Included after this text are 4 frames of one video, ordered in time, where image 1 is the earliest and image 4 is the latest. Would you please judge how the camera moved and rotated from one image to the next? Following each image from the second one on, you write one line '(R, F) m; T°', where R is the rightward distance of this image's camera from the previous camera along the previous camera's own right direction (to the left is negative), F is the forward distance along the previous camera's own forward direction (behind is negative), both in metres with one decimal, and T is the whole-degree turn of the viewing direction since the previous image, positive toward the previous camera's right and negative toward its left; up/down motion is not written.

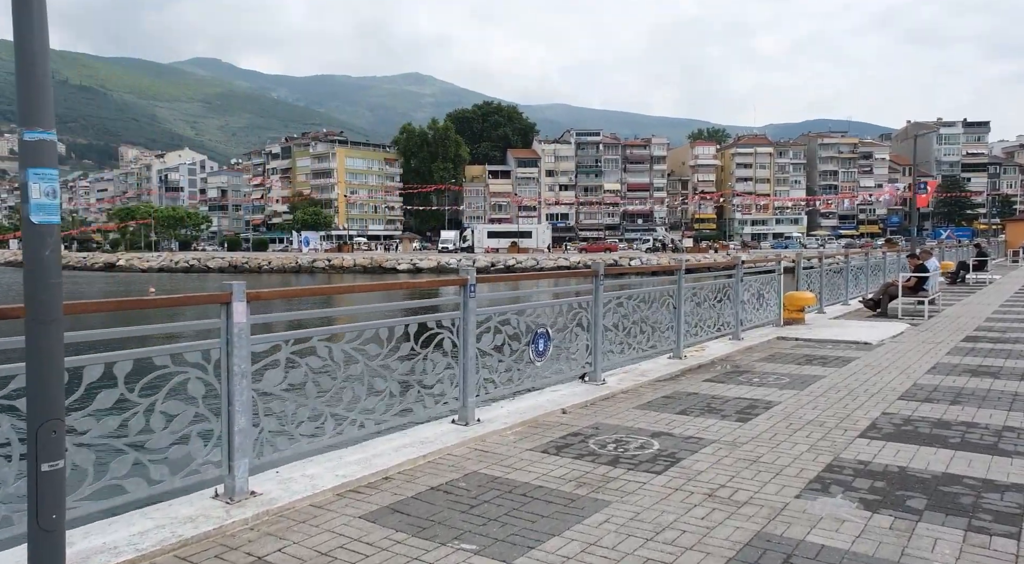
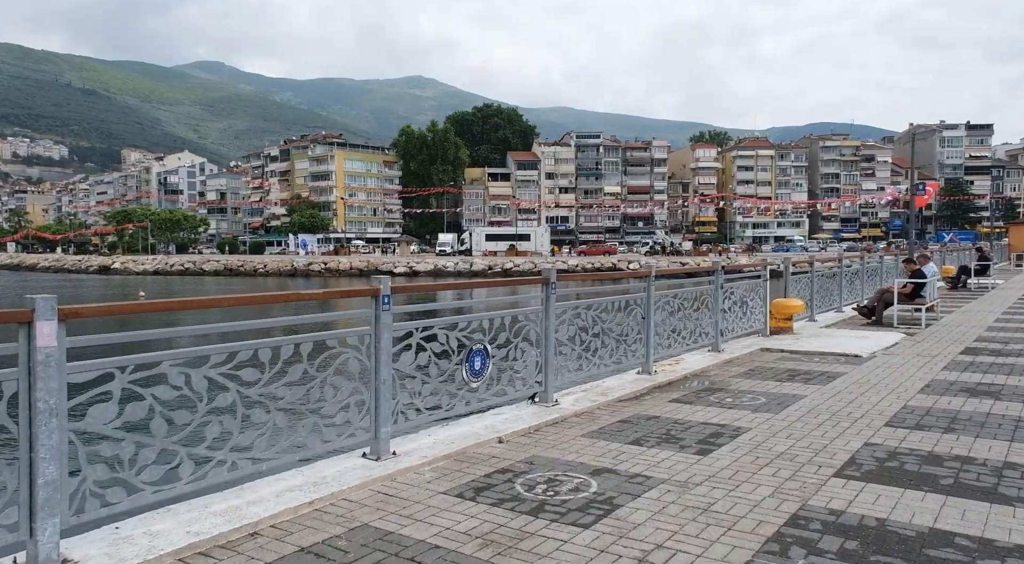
(+0.5, +0.8) m; 0°
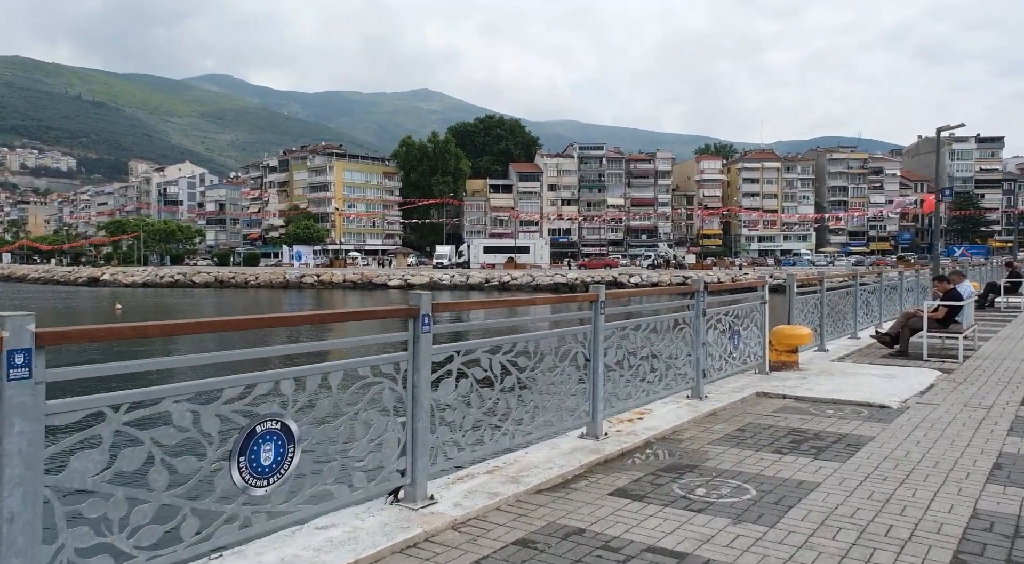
(+0.9, +2.5) m; 0°
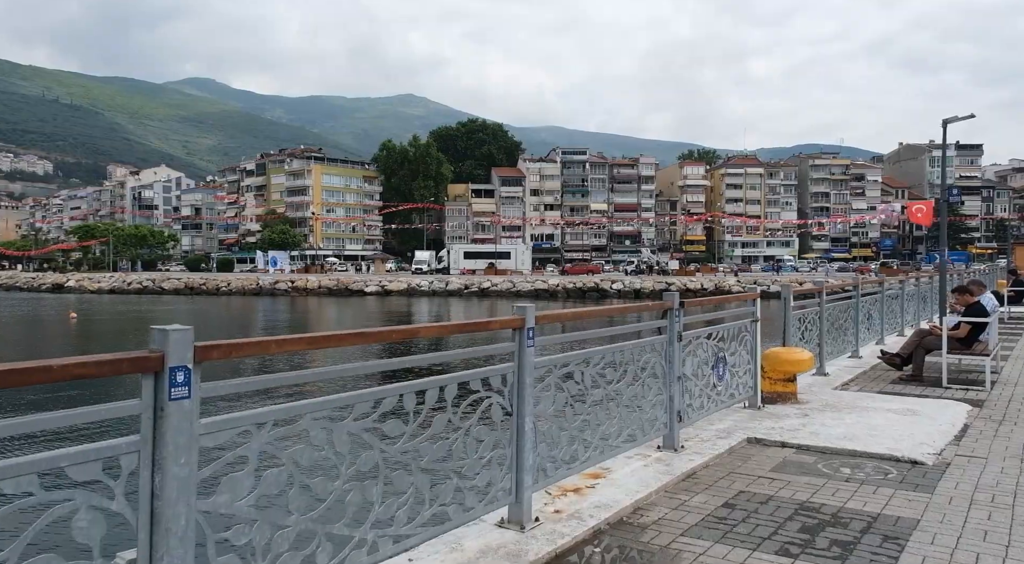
(+0.5, +1.9) m; +1°
